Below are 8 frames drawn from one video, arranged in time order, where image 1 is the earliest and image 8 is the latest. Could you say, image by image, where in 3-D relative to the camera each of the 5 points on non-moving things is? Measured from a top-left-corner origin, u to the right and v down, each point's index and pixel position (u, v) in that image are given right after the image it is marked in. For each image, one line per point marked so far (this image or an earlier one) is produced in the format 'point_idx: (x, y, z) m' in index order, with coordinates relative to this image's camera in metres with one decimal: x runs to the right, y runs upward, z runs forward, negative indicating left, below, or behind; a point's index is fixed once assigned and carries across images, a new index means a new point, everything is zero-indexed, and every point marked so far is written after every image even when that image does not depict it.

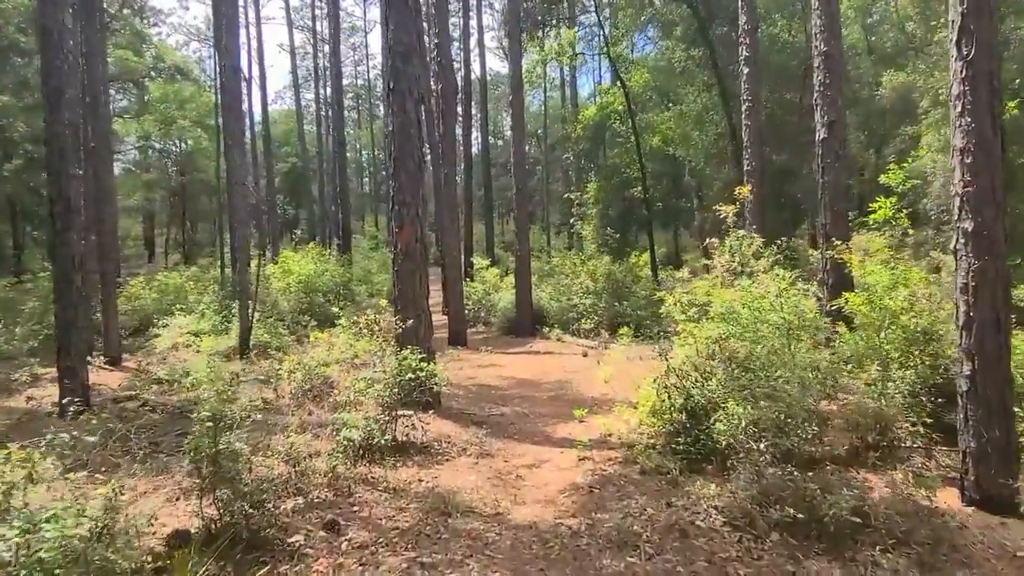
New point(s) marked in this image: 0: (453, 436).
0: (-0.6, -1.4, +6.9) m
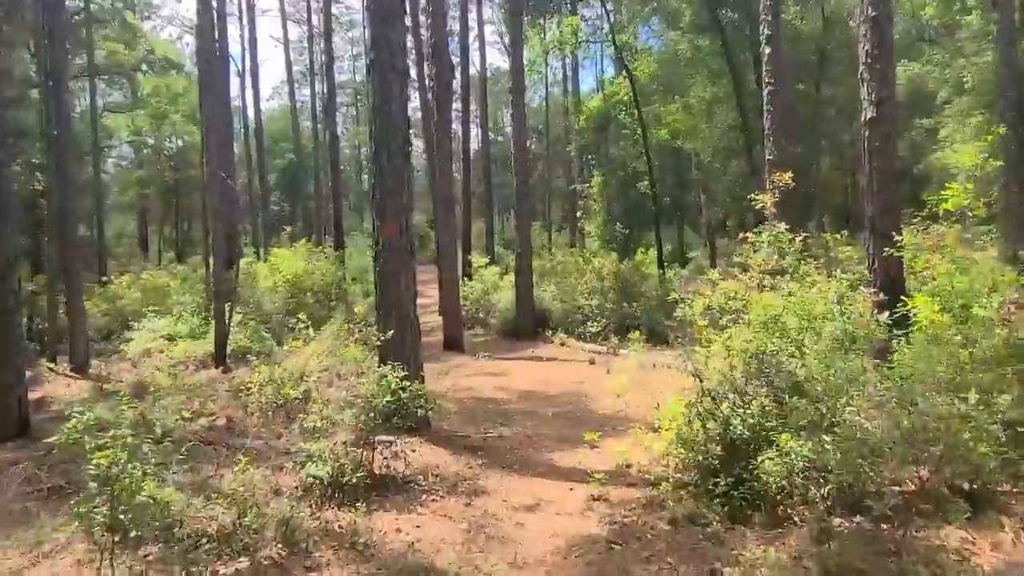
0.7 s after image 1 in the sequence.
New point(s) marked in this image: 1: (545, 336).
0: (-0.6, -1.4, +5.9) m
1: (+0.6, -0.9, +14.1) m
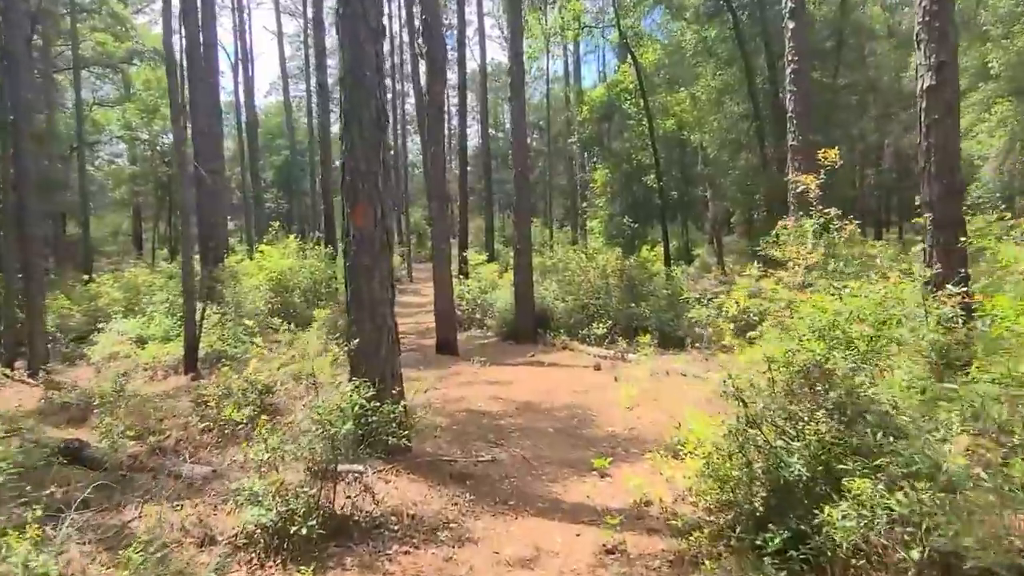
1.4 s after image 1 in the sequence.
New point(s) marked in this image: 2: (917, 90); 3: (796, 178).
0: (-0.6, -1.4, +4.8) m
1: (+0.6, -0.9, +13.1) m
2: (+3.4, +1.7, +6.1) m
3: (+2.2, +0.8, +5.6) m
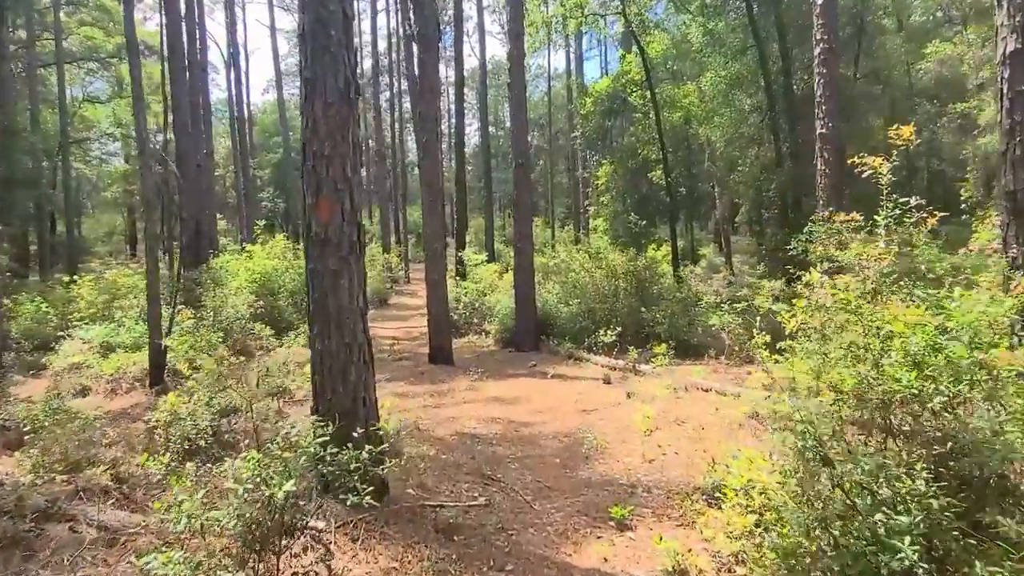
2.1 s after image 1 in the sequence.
0: (-0.6, -1.5, +3.8) m
1: (+0.6, -1.0, +12.1) m
2: (+3.4, +1.6, +5.1) m
3: (+2.2, +0.8, +4.6) m
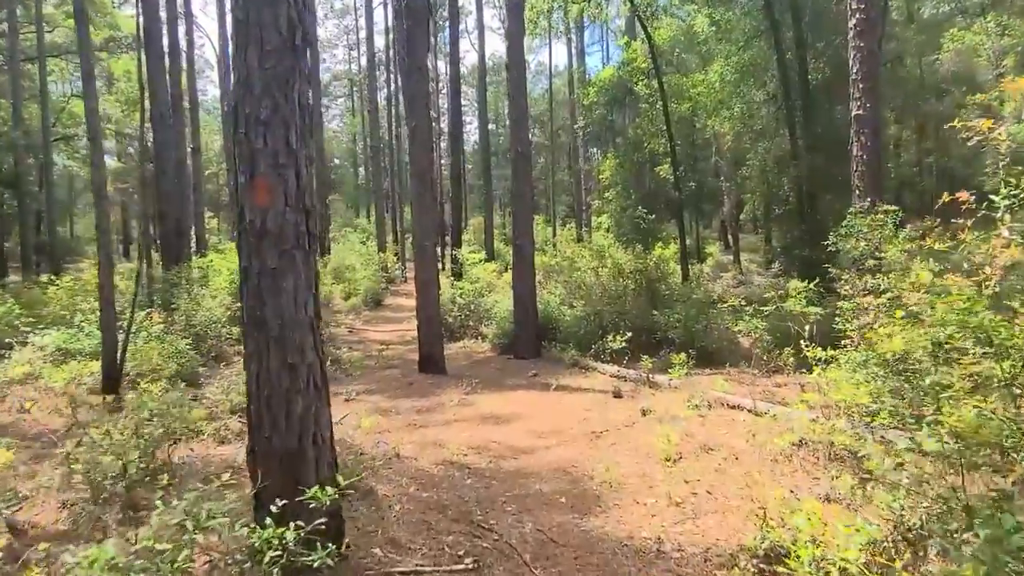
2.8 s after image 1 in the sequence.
0: (-0.6, -1.5, +2.7) m
1: (+0.6, -1.0, +11.0) m
2: (+3.4, +1.6, +4.0) m
3: (+2.1, +0.8, +3.5) m
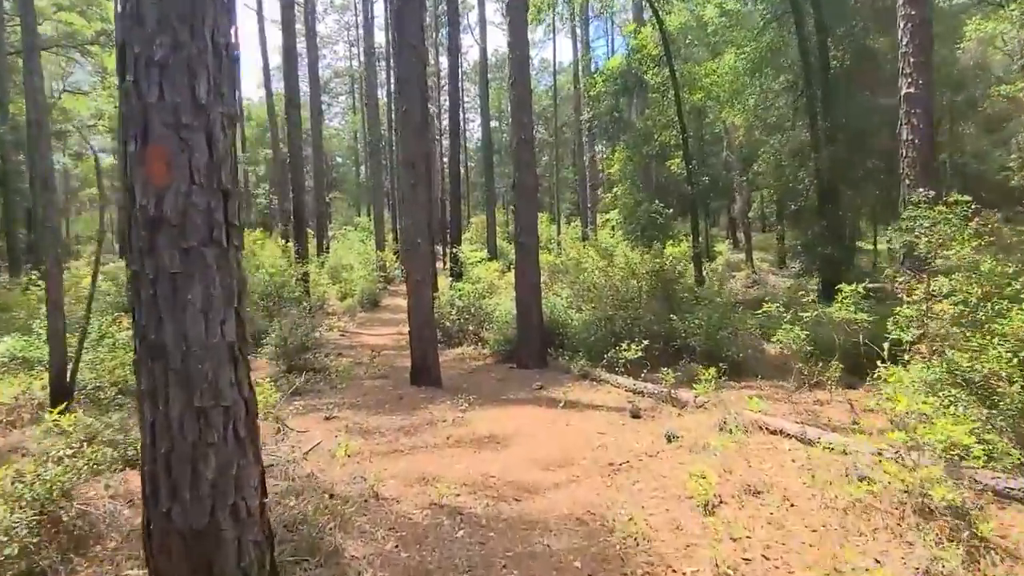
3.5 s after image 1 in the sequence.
0: (-0.6, -1.6, +1.7) m
1: (+0.6, -1.0, +9.9) m
2: (+3.4, +1.6, +3.0) m
3: (+2.1, +0.7, +2.5) m
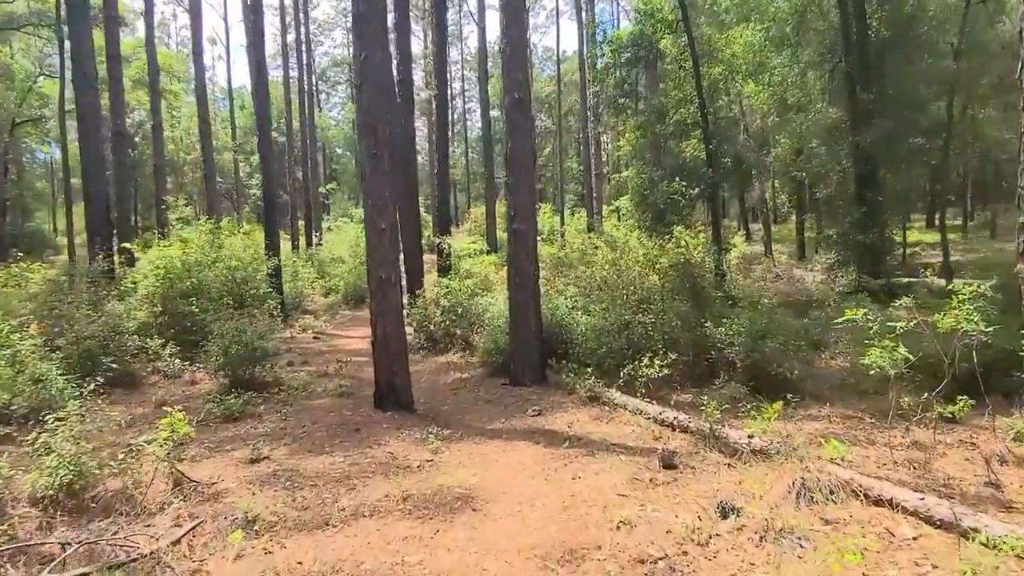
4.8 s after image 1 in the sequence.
0: (-0.8, -1.6, -0.2) m
1: (+0.5, -1.0, +8.0) m
2: (+3.3, +1.5, +1.0) m
3: (+2.0, +0.7, +0.5) m
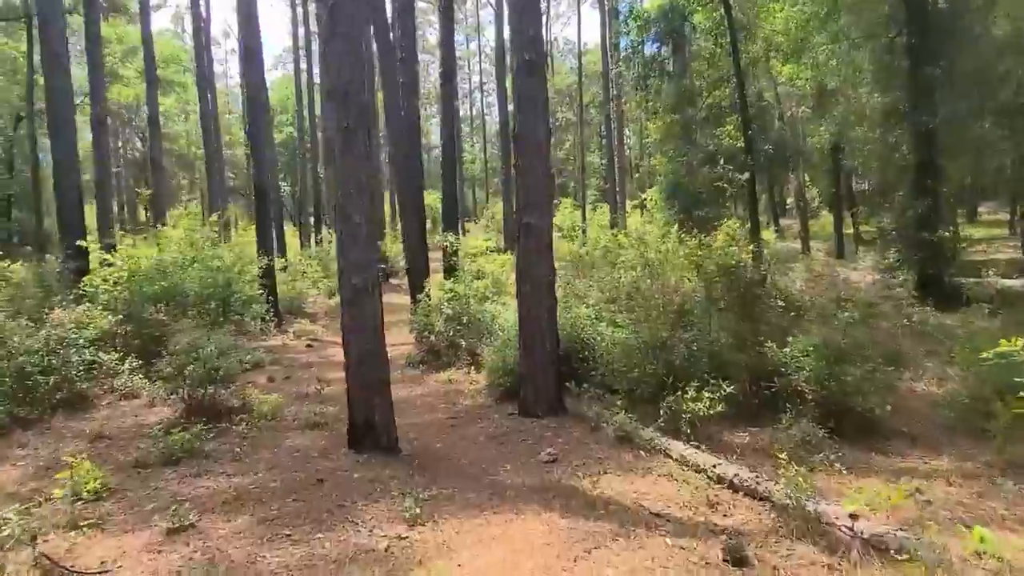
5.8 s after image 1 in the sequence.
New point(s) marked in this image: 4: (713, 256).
0: (-0.9, -1.7, -1.7) m
1: (+0.6, -1.1, +6.5) m
2: (+3.1, +1.4, -0.6) m
3: (+1.9, +0.6, -1.1) m
4: (+2.1, +0.4, +7.5) m
